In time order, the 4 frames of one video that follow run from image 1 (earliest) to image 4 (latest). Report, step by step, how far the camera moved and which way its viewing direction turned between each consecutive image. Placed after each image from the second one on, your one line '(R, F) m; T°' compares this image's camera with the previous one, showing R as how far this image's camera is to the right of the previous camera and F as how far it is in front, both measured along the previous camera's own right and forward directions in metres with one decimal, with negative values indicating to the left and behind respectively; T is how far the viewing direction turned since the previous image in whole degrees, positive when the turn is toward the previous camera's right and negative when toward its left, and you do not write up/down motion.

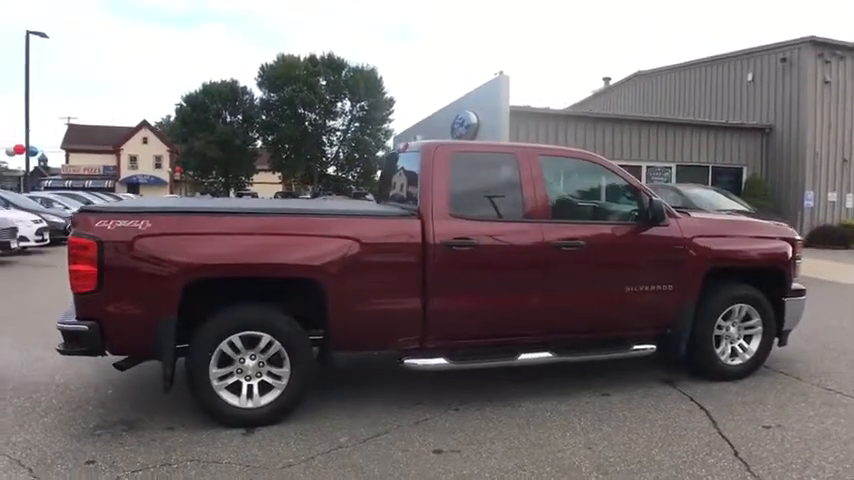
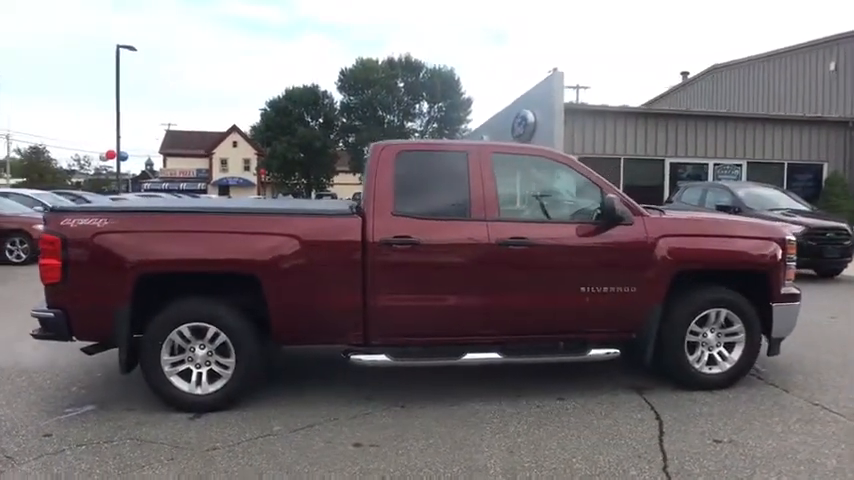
(+1.2, 0.0) m; -9°
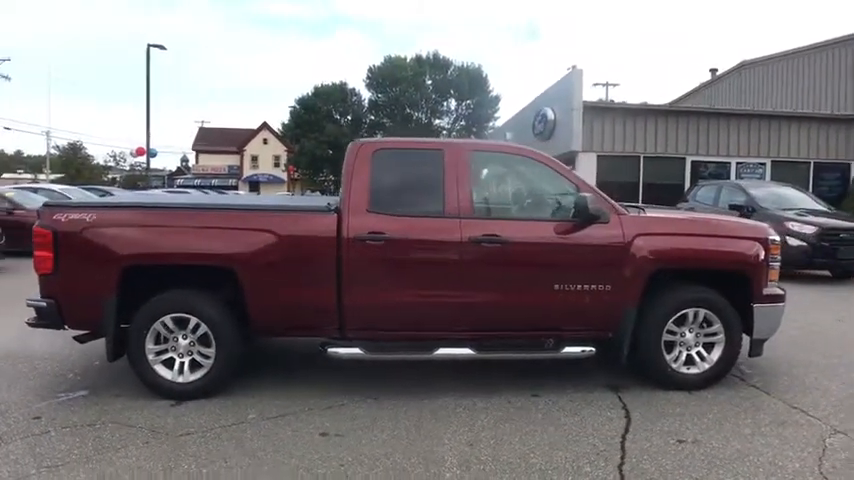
(+0.5, -0.1) m; -3°
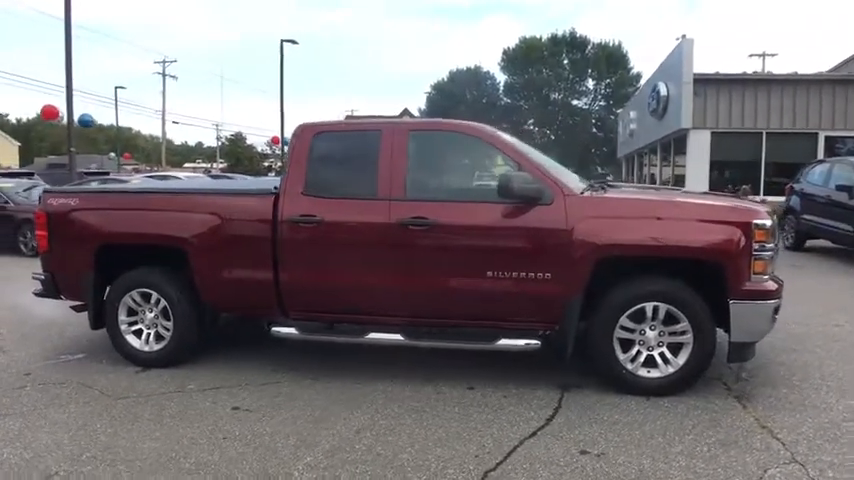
(+1.9, +0.4) m; -15°
